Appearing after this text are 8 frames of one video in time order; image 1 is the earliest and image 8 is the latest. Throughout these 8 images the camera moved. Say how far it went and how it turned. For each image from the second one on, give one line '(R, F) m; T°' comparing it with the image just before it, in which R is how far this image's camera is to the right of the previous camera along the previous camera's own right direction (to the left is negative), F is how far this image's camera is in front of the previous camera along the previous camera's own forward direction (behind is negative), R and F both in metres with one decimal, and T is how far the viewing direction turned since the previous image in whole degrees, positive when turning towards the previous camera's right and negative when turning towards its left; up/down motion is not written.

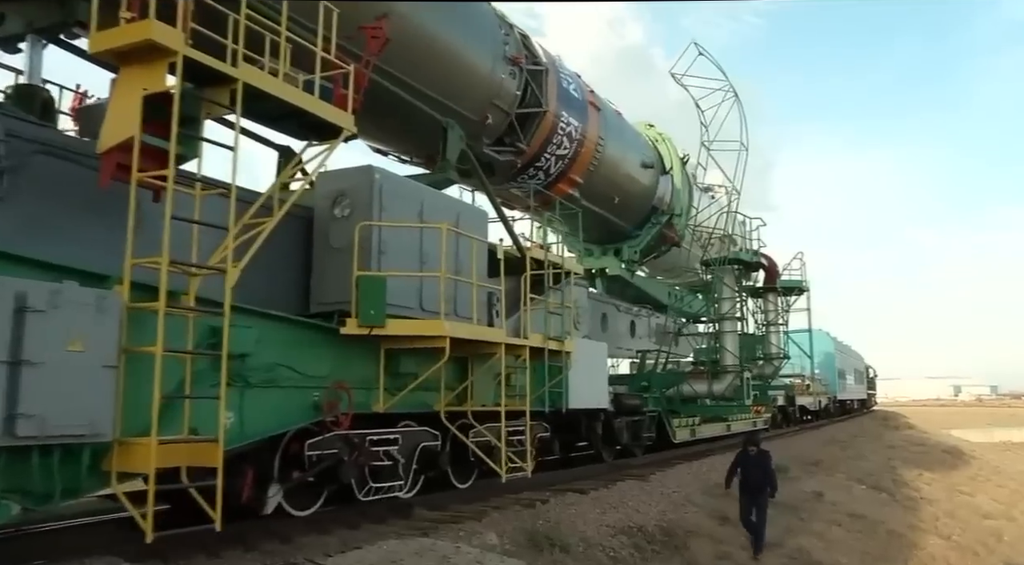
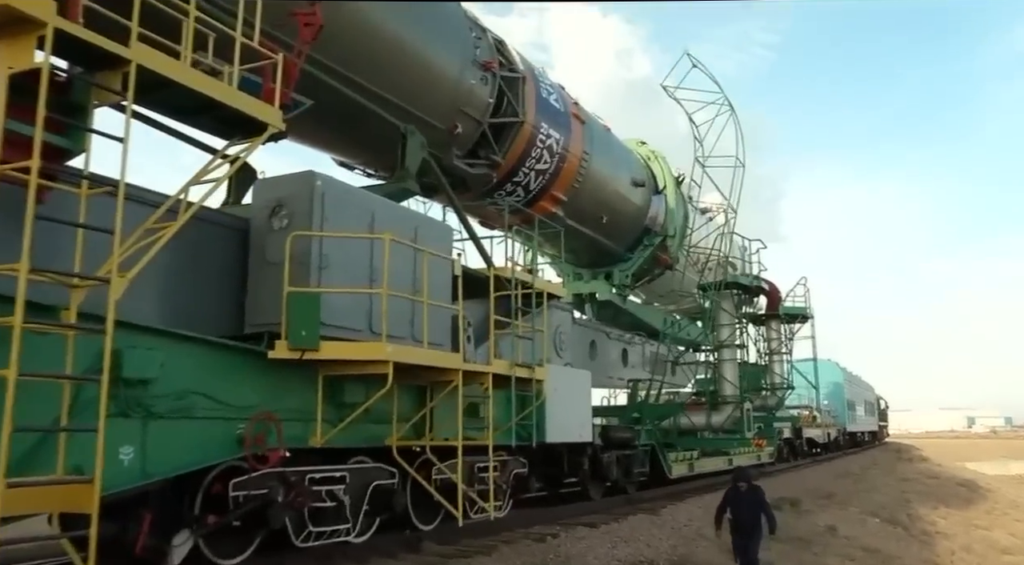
(+0.4, +0.8) m; -1°
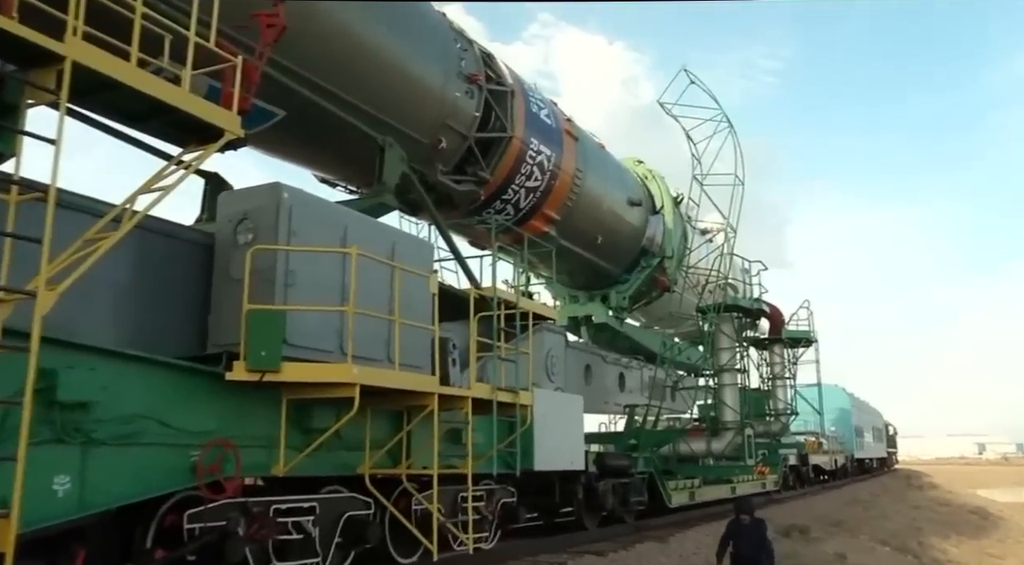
(+0.2, +0.4) m; 0°
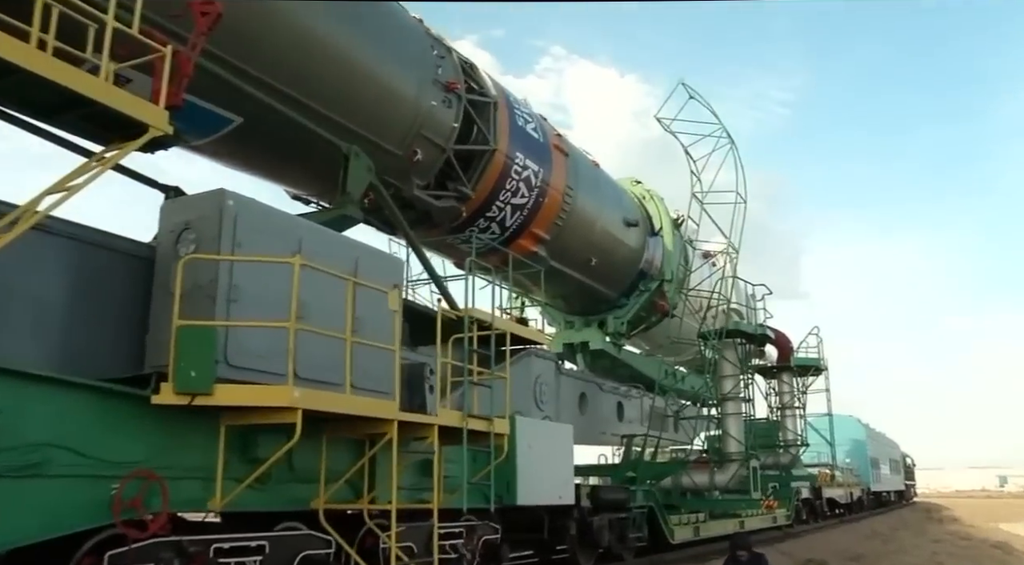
(+0.3, +0.6) m; -1°
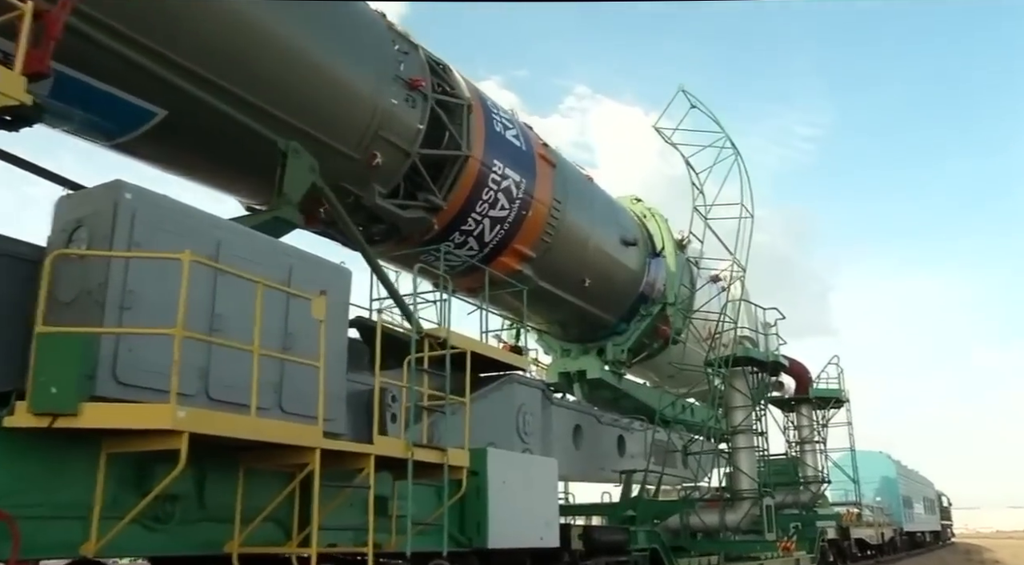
(+0.5, +0.9) m; -2°
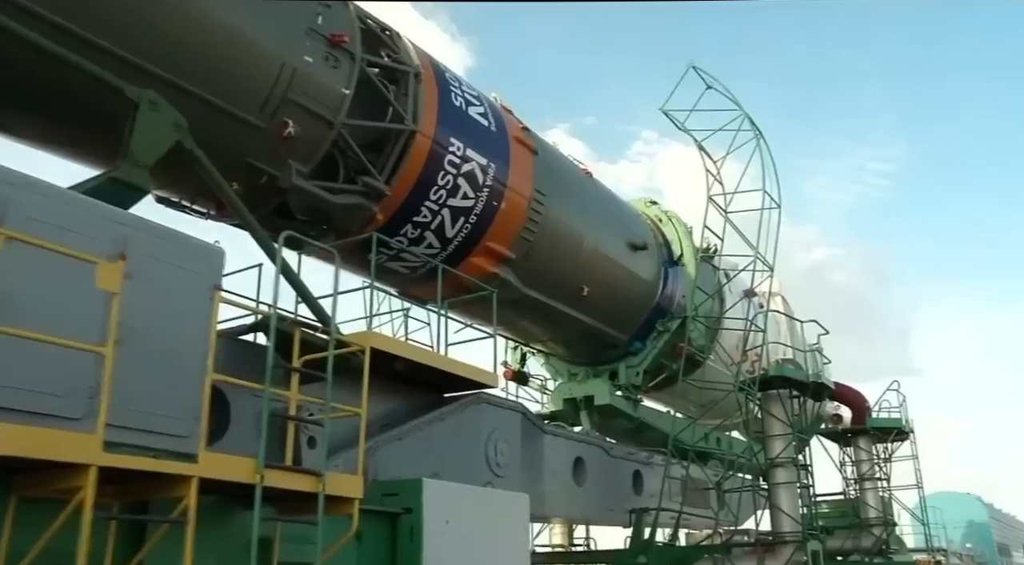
(+1.0, +1.6) m; -4°
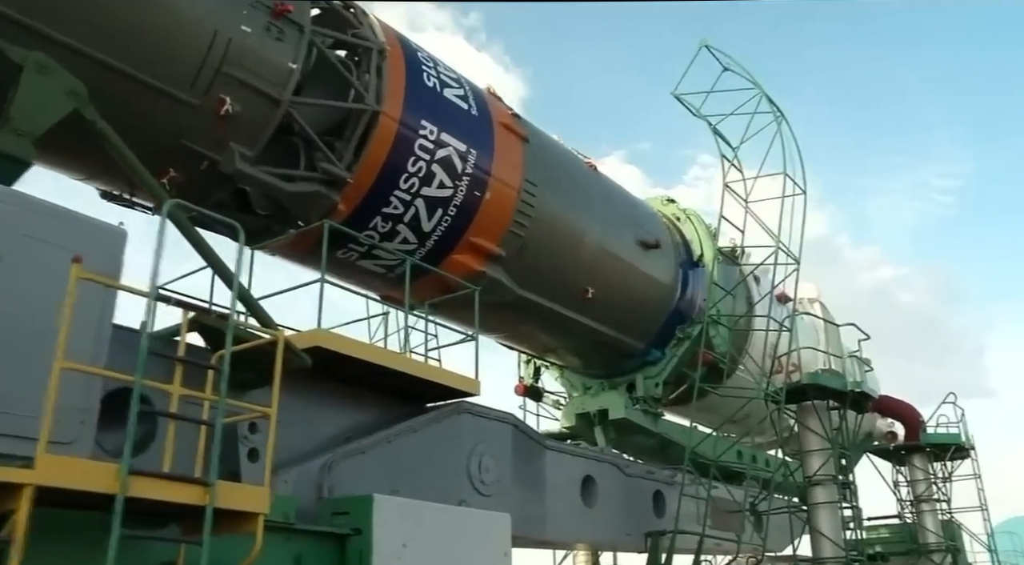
(+0.6, +0.8) m; -4°
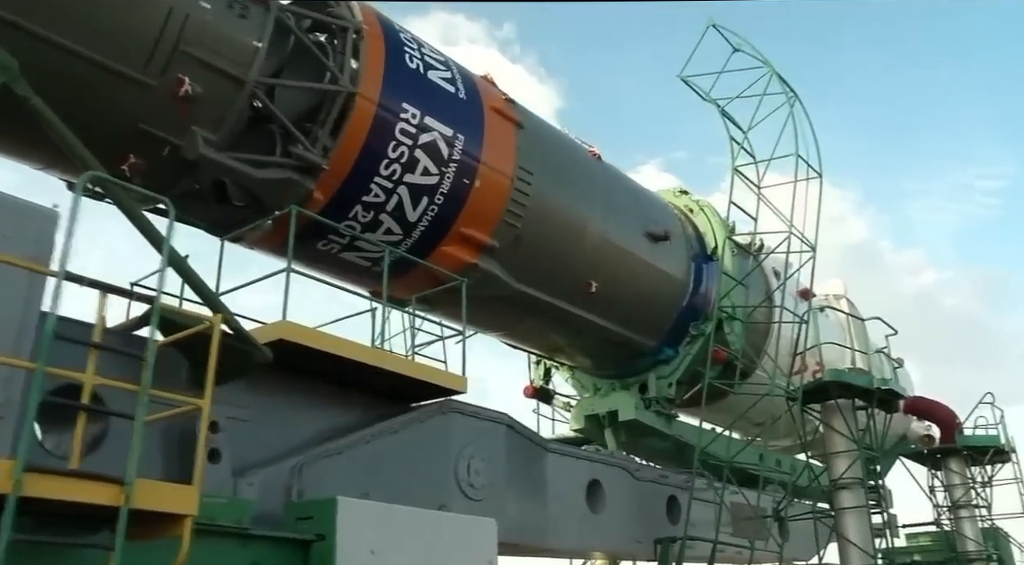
(+0.4, +0.5) m; -2°
